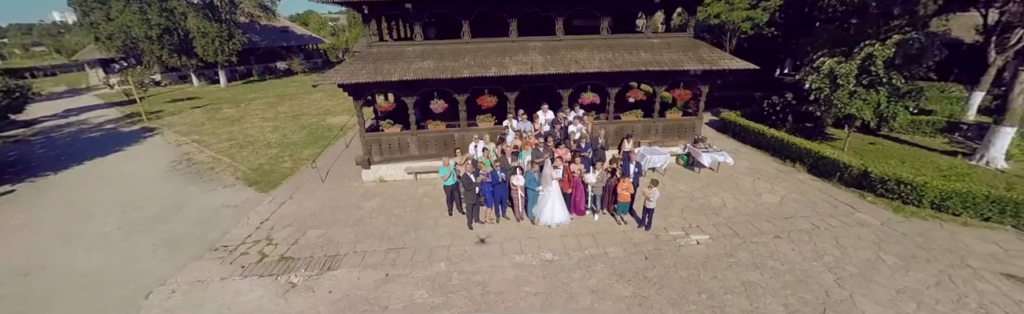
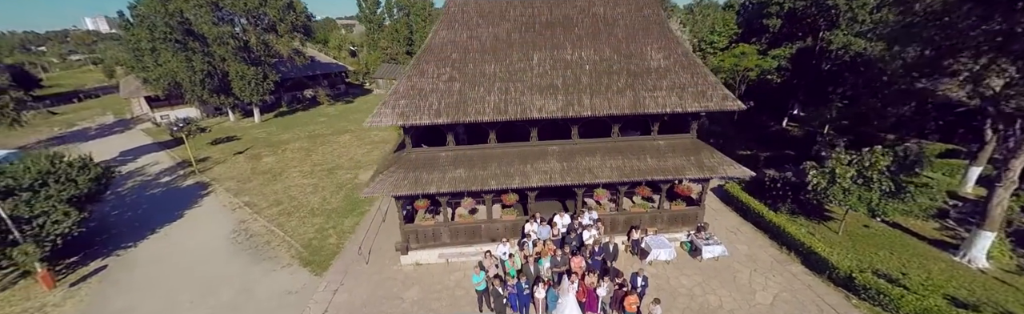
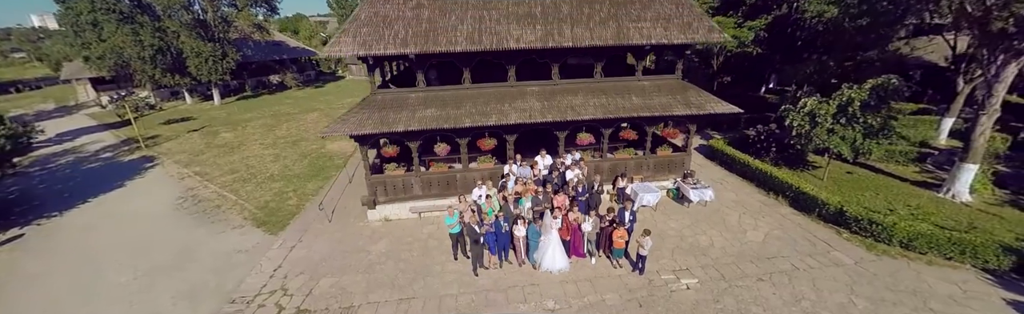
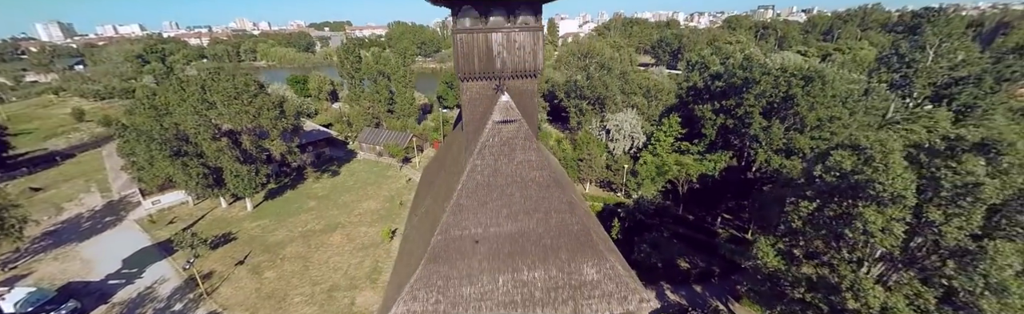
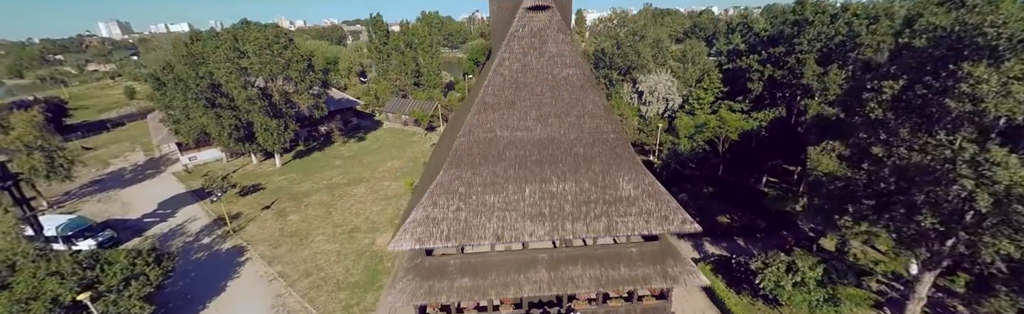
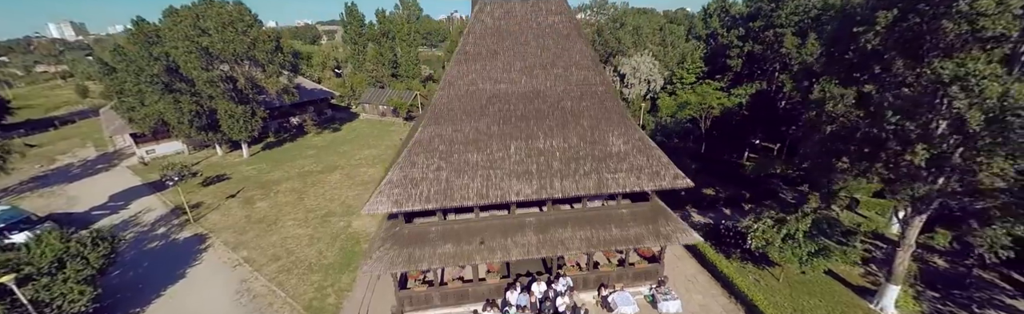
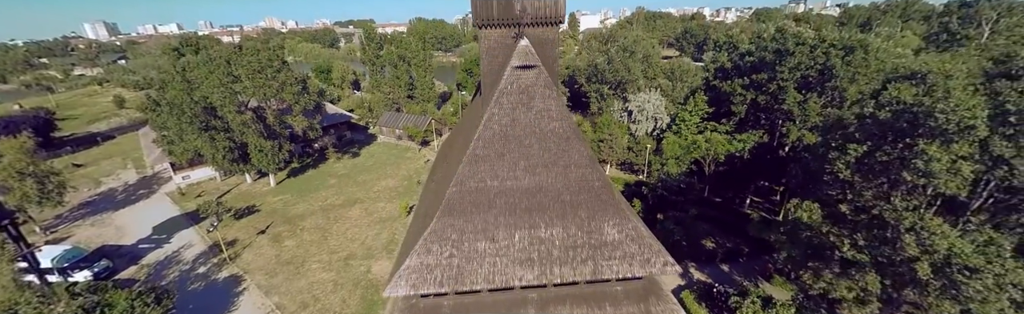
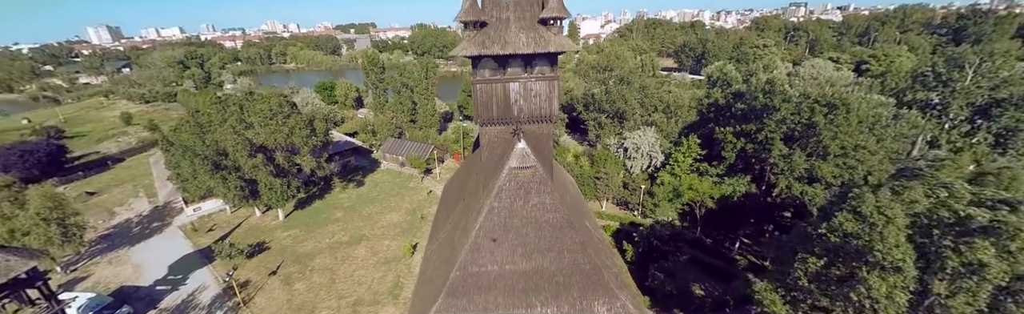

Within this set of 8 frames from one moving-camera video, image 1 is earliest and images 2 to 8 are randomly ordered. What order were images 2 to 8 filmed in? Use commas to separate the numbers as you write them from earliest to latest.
3, 2, 6, 5, 7, 4, 8
